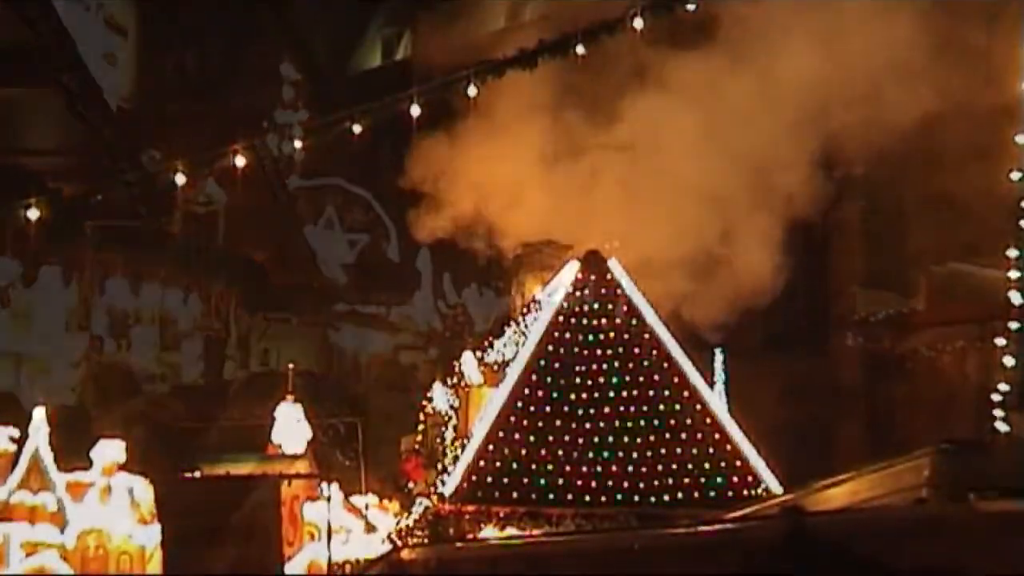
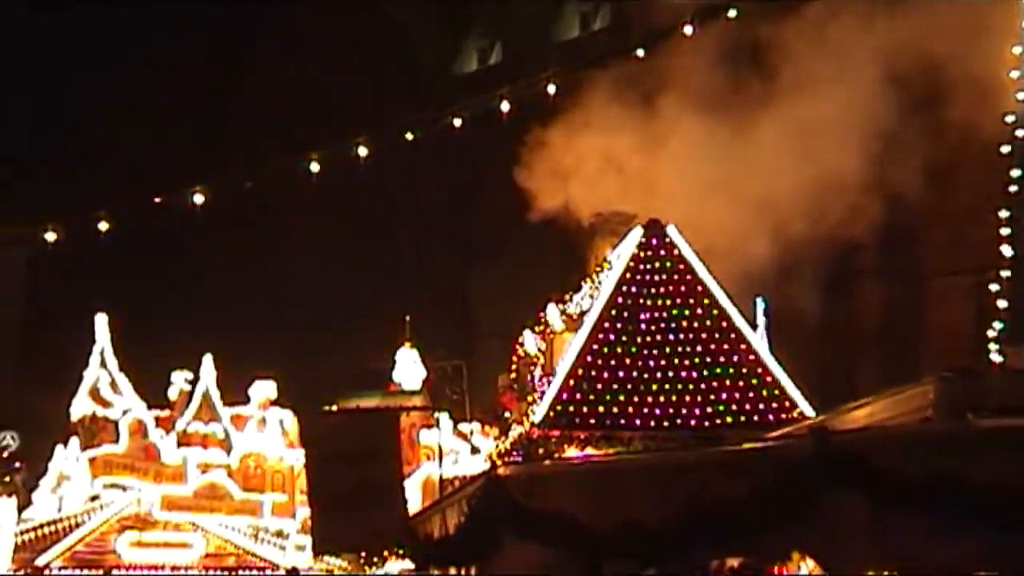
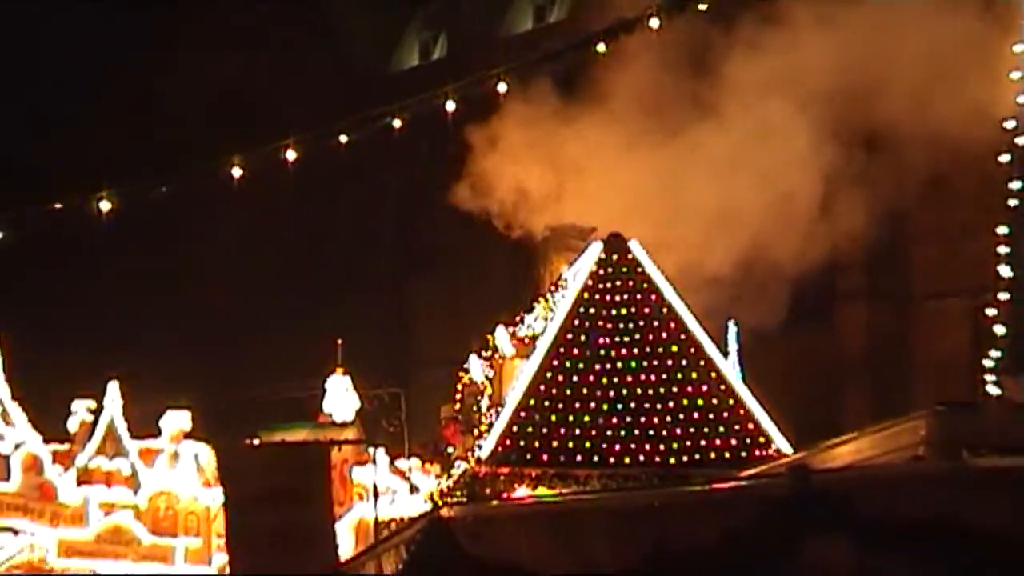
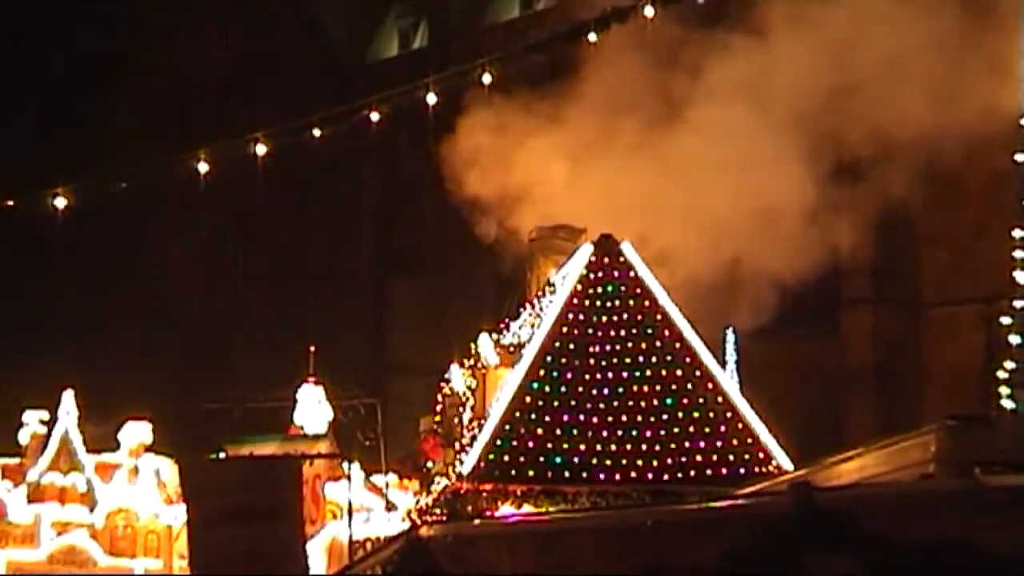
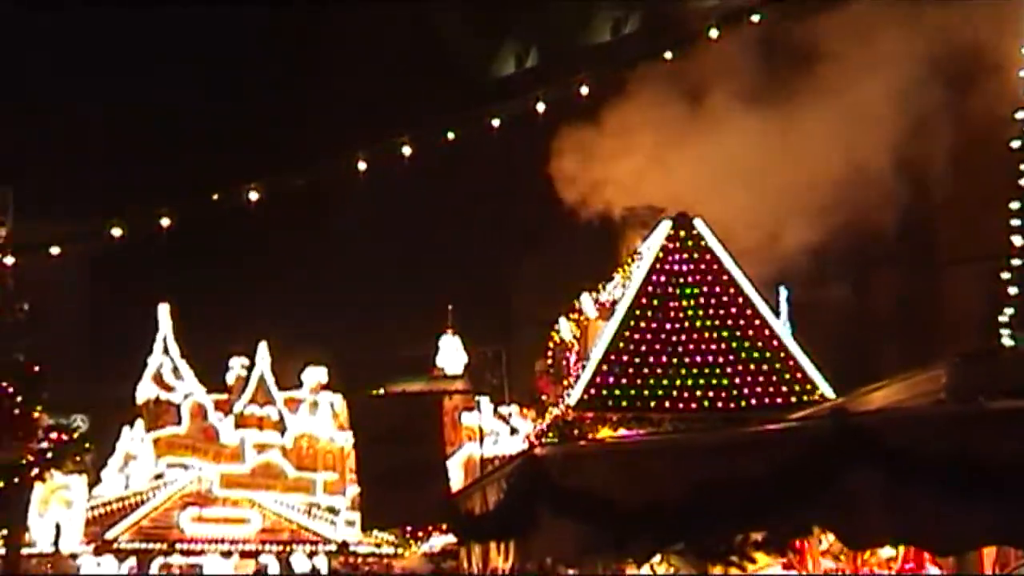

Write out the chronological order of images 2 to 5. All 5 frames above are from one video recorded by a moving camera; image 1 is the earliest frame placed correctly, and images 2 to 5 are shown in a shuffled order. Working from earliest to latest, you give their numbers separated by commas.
4, 3, 2, 5
